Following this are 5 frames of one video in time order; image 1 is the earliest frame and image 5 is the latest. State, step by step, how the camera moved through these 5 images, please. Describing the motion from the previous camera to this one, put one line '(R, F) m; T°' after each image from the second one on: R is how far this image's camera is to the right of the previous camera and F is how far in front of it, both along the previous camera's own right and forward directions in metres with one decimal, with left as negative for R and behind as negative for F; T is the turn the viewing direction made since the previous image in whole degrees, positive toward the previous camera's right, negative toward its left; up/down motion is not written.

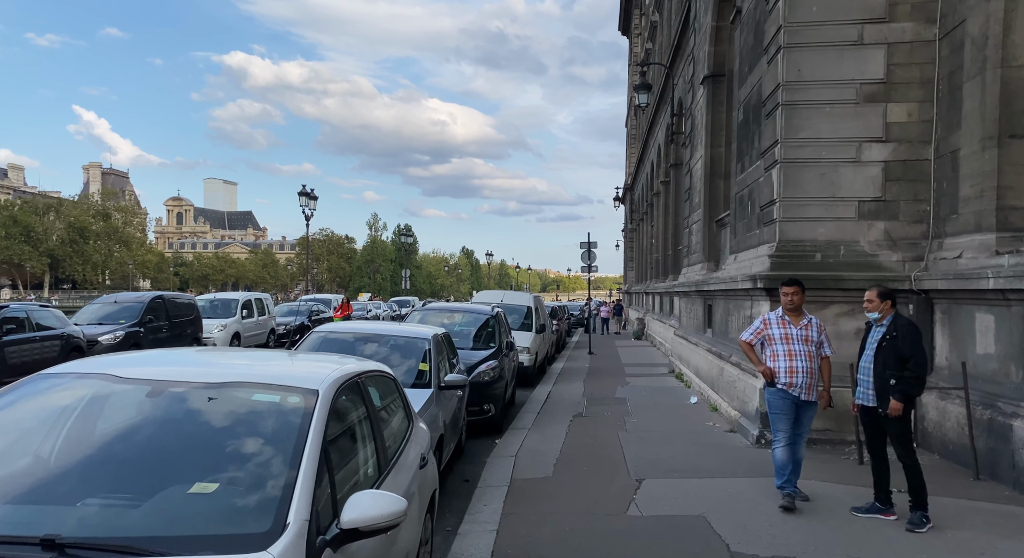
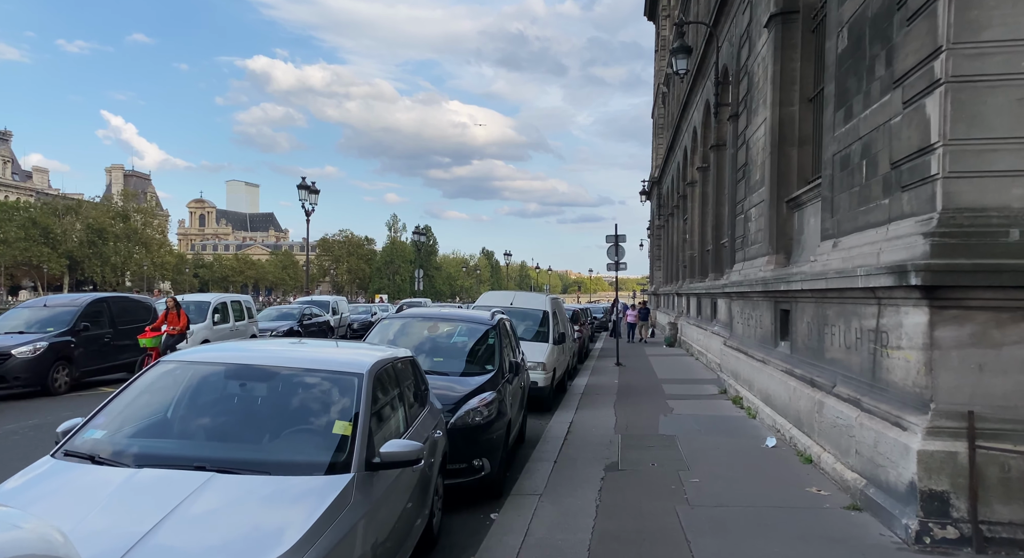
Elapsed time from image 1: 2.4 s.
(+0.2, +2.7) m; -2°
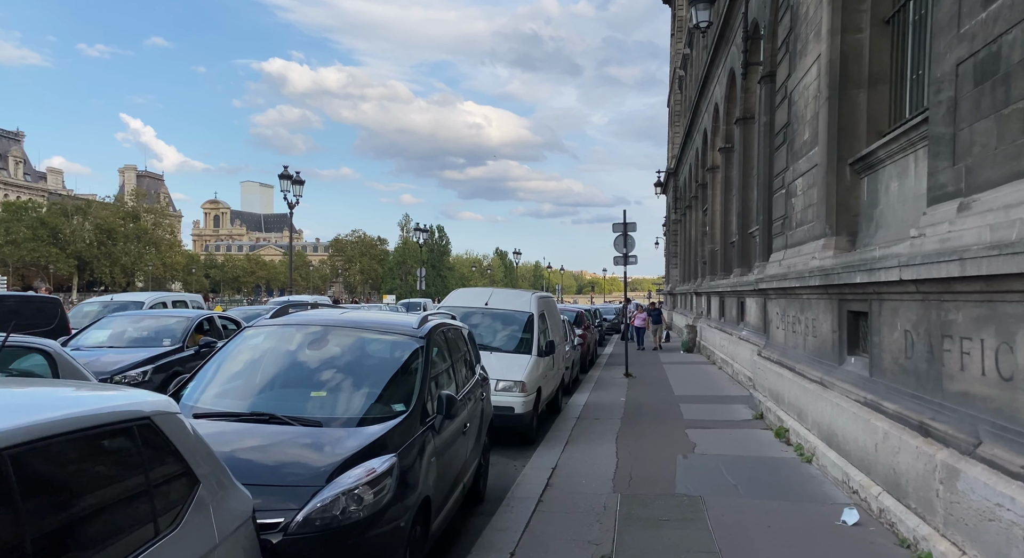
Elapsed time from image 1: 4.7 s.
(+0.6, +2.5) m; -1°
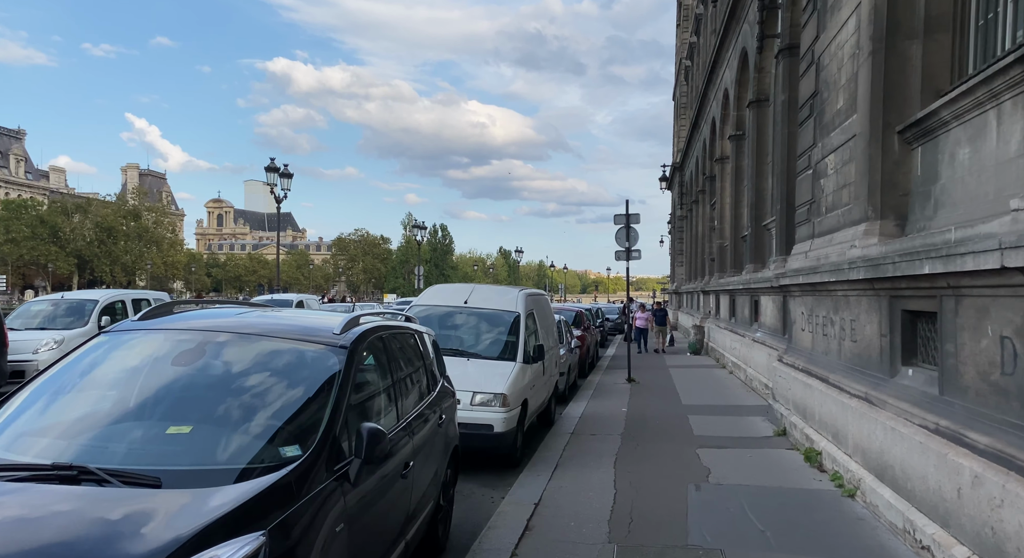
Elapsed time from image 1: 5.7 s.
(+0.3, +1.3) m; 0°
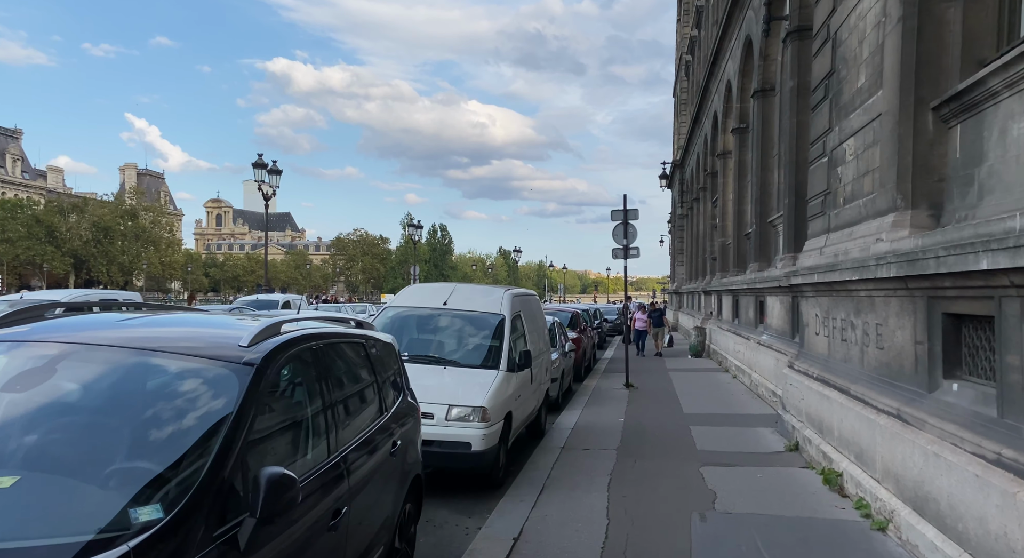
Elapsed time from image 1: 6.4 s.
(+0.2, +0.8) m; 0°
